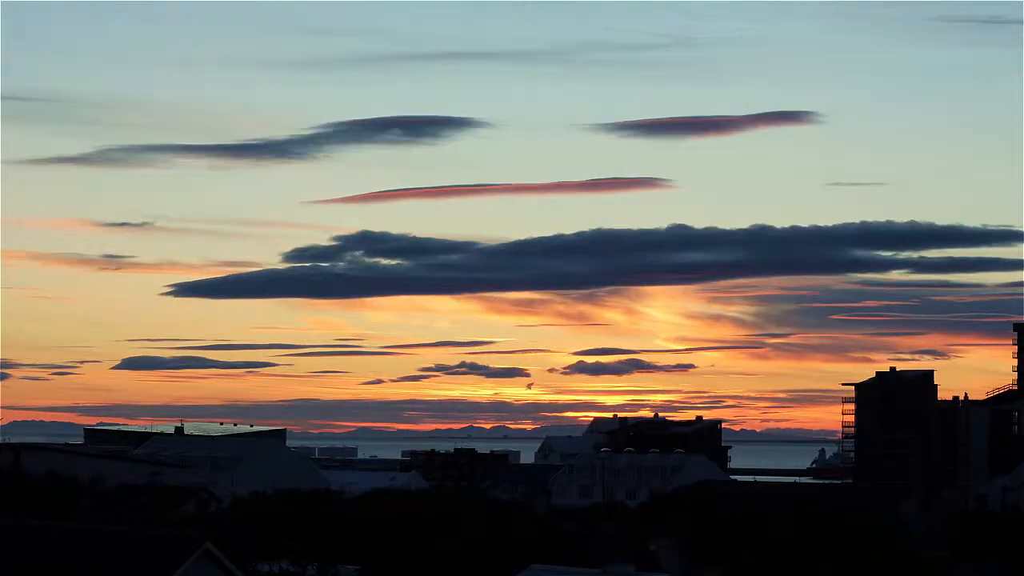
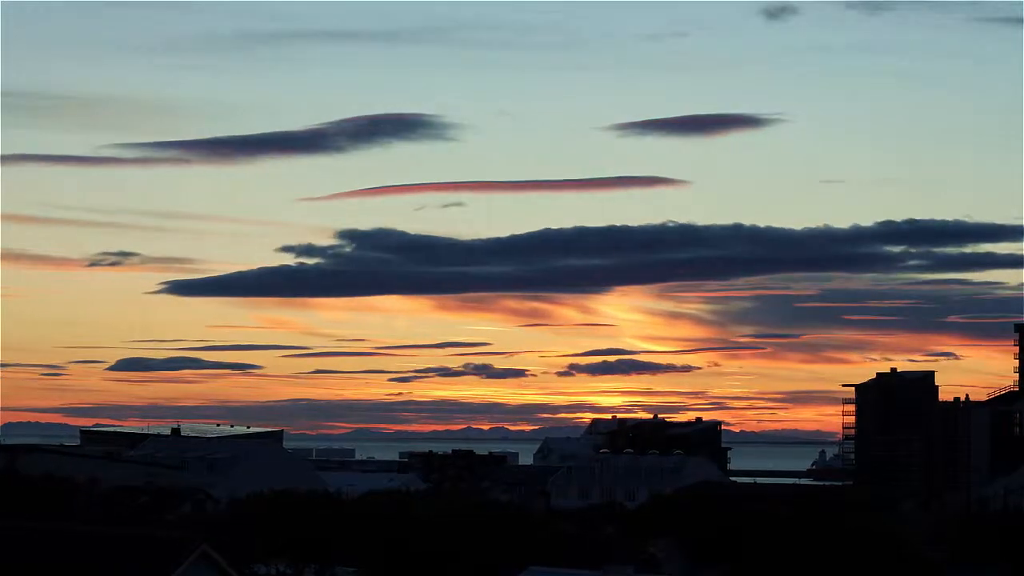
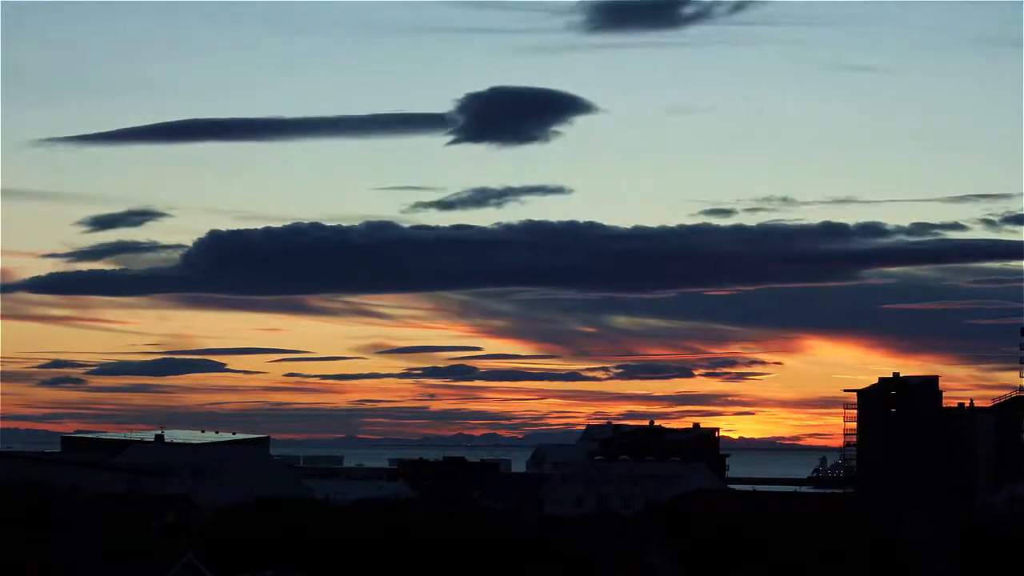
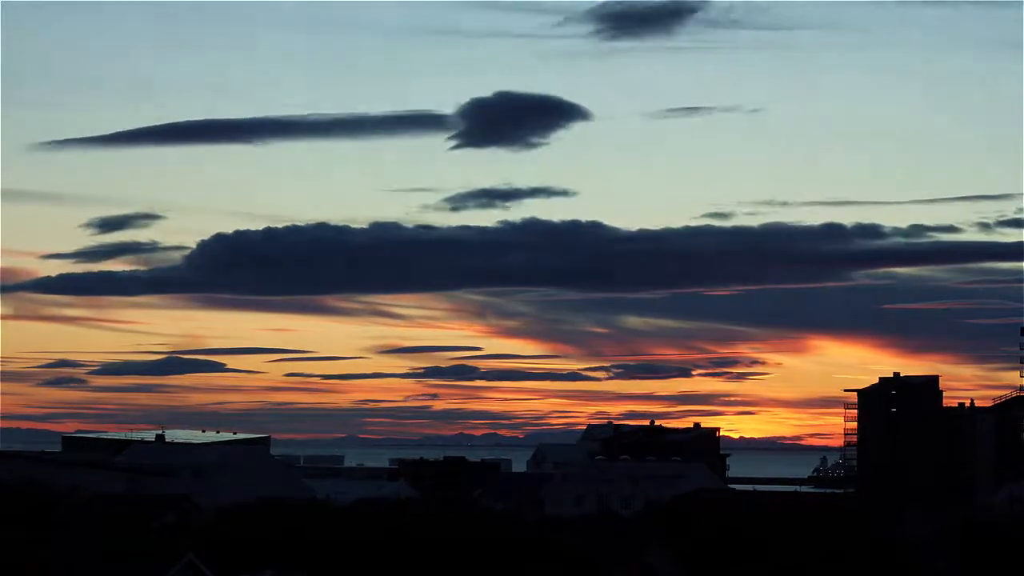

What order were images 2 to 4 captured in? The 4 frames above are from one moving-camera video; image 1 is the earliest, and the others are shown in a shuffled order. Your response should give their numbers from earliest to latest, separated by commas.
2, 4, 3
